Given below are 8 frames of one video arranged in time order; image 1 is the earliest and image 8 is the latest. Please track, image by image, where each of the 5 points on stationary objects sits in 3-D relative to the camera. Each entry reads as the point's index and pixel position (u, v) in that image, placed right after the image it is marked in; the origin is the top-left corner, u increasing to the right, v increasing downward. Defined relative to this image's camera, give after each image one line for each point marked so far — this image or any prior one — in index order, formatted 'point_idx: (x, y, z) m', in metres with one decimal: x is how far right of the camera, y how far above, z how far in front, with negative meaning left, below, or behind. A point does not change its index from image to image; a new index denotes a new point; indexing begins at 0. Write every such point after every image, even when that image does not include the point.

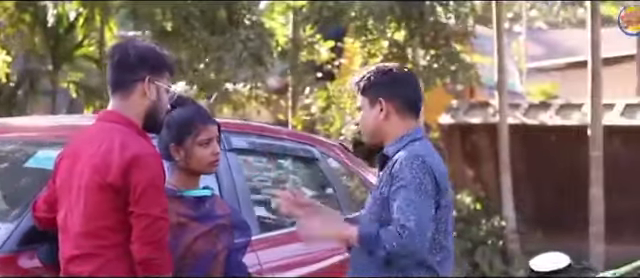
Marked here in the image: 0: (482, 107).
0: (+1.7, +0.4, +12.0) m
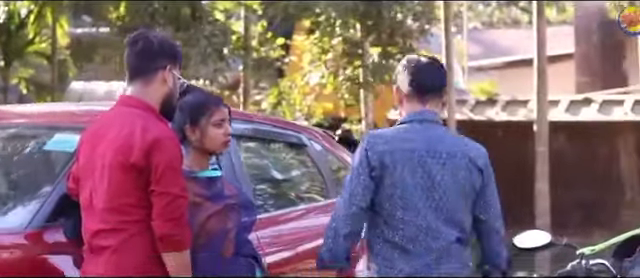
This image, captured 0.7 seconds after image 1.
0: (+1.2, +0.4, +12.3) m
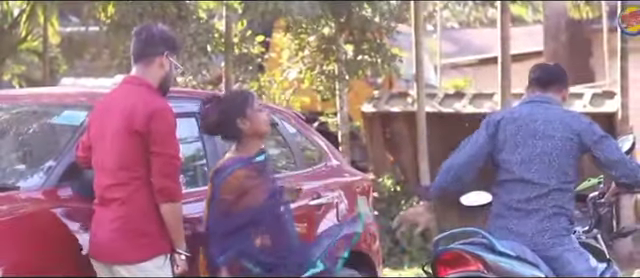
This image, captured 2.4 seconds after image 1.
0: (+1.0, +0.5, +13.0) m
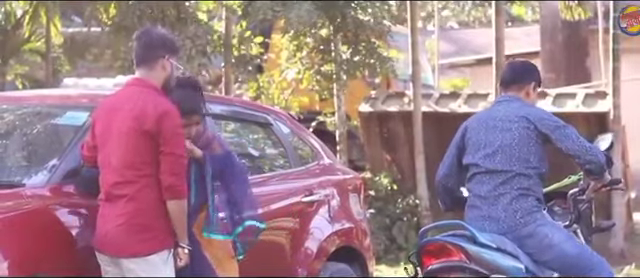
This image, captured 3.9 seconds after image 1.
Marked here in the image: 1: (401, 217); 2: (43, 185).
0: (+0.9, +0.5, +13.2) m
1: (+0.9, -0.8, +12.1) m
2: (-1.2, -0.2, +5.0) m
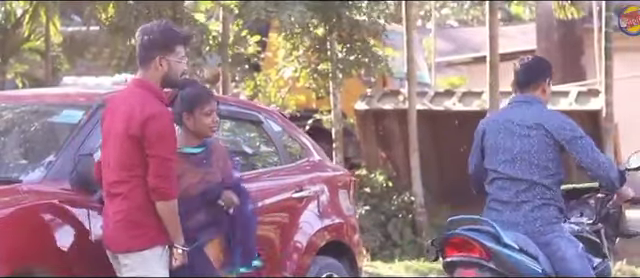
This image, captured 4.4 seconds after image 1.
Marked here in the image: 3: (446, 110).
0: (+0.9, +0.5, +13.4) m
1: (+0.8, -0.8, +12.3) m
2: (-1.3, -0.2, +5.1) m
3: (+1.4, +0.3, +12.6) m
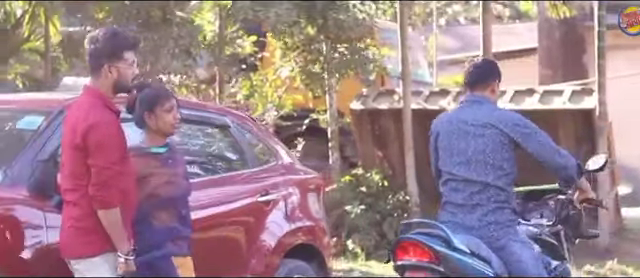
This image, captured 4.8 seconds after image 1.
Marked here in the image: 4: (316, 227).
0: (+0.8, +0.5, +13.5) m
1: (+0.8, -0.8, +12.3) m
2: (-1.5, -0.2, +5.2) m
3: (+1.4, +0.3, +12.6) m
4: (0.0, -0.5, +6.0) m
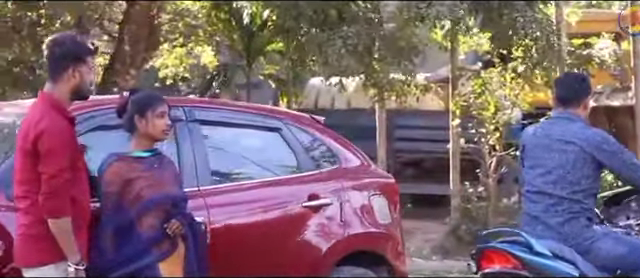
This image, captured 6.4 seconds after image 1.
0: (+3.4, +0.5, +12.5) m
1: (+3.0, -0.8, +11.5) m
2: (-1.2, -0.2, +5.4) m
3: (+3.7, +0.3, +11.6) m
4: (+0.4, -0.5, +5.7) m
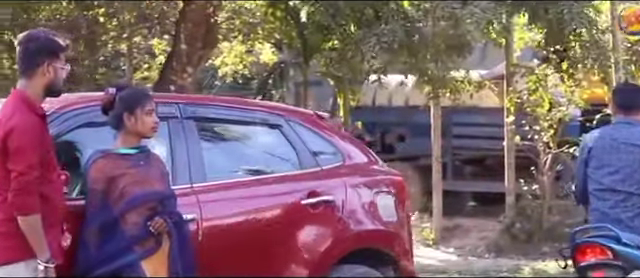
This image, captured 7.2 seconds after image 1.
0: (+4.0, +0.6, +12.2) m
1: (+3.5, -0.8, +11.2) m
2: (-1.2, -0.2, +5.4) m
3: (+4.2, +0.4, +11.3) m
4: (+0.4, -0.5, +5.6) m
